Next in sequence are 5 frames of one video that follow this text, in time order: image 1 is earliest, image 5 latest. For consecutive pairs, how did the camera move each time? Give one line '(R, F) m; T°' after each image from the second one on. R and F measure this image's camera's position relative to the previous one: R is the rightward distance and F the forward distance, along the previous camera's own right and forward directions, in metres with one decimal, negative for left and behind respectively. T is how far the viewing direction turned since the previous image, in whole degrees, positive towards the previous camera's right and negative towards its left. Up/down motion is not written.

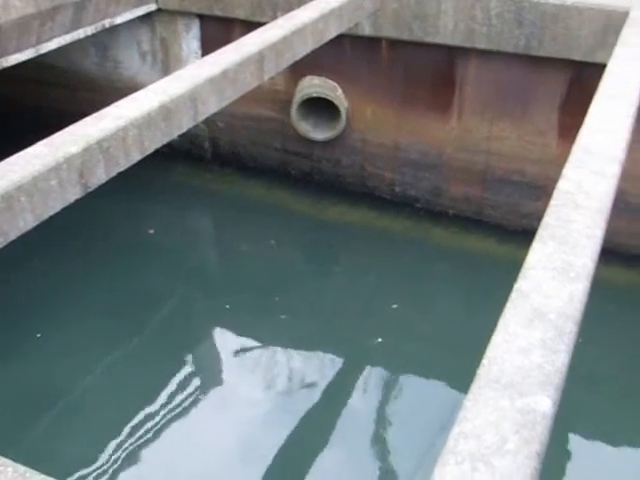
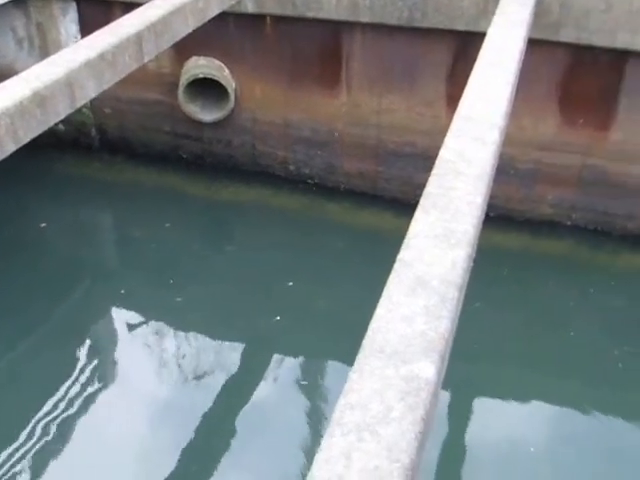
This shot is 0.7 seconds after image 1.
(+0.1, 0.0) m; +5°
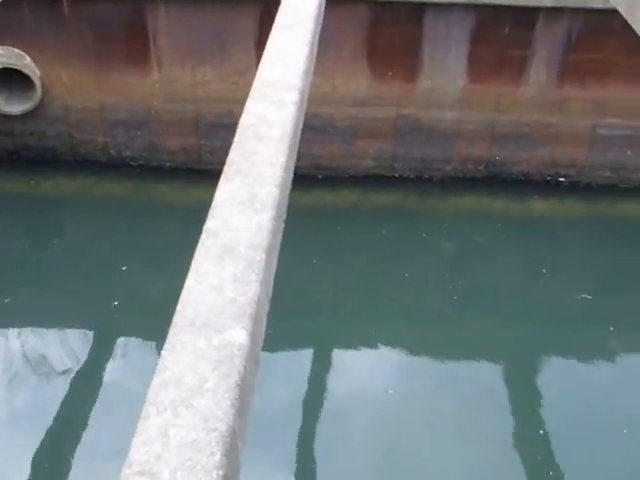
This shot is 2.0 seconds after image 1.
(+0.2, 0.0) m; +8°
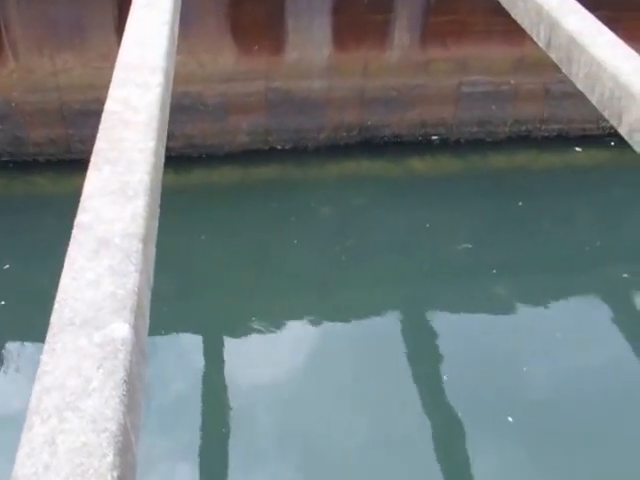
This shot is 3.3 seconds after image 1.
(+0.1, 0.0) m; +7°
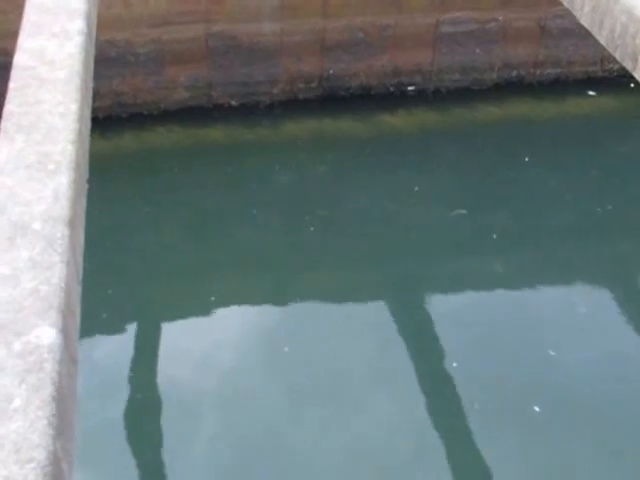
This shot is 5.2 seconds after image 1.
(-0.1, +0.5) m; +5°
